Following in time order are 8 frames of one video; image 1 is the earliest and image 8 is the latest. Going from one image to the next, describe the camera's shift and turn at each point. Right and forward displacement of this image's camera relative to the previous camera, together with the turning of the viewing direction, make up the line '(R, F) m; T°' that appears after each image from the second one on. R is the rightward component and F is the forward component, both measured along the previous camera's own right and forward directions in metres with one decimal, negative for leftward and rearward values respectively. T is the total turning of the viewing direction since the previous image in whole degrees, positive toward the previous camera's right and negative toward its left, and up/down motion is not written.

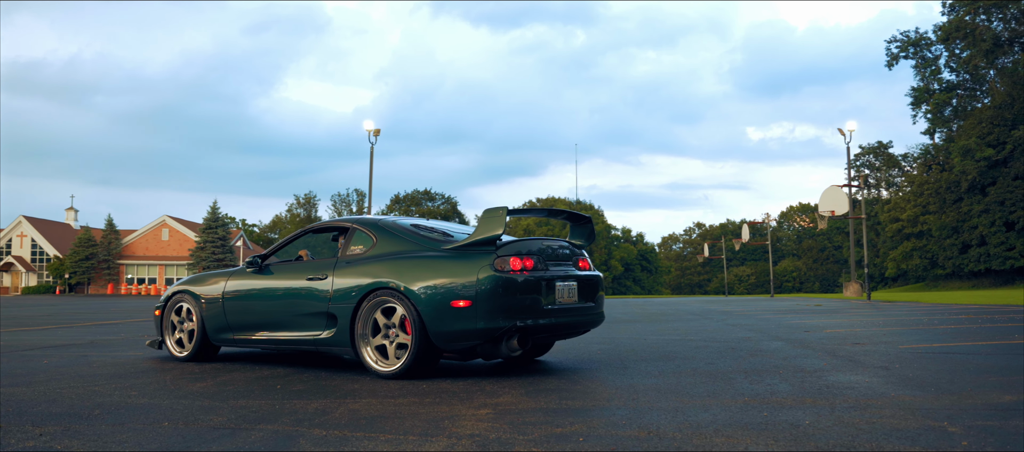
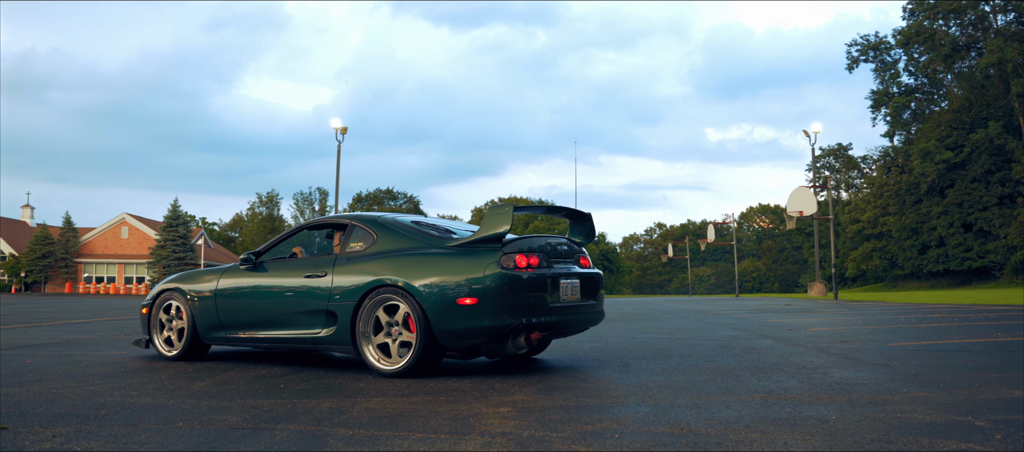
(-0.3, 0.0) m; +2°
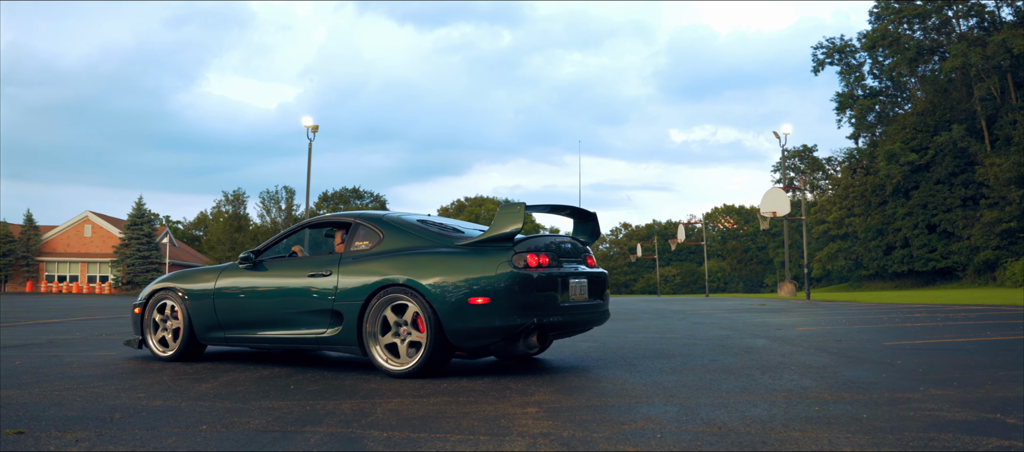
(-0.3, 0.0) m; +2°
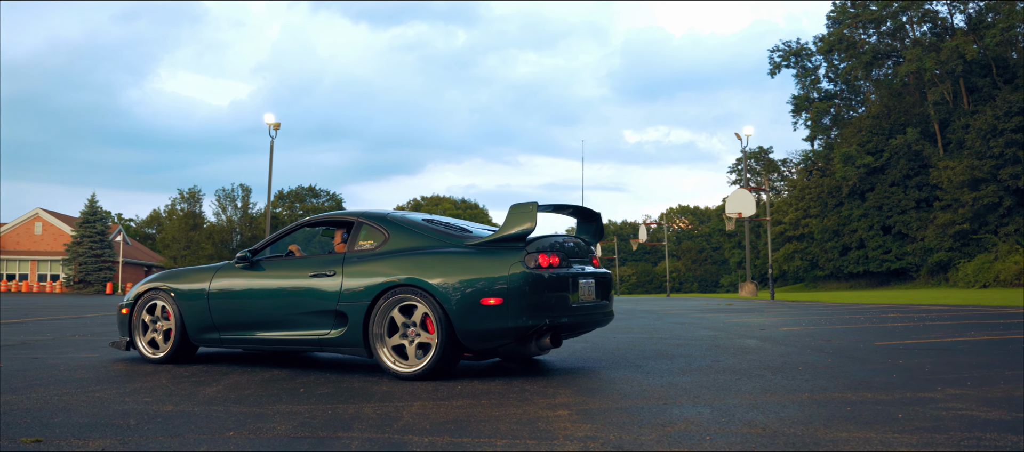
(-0.3, +0.1) m; +3°
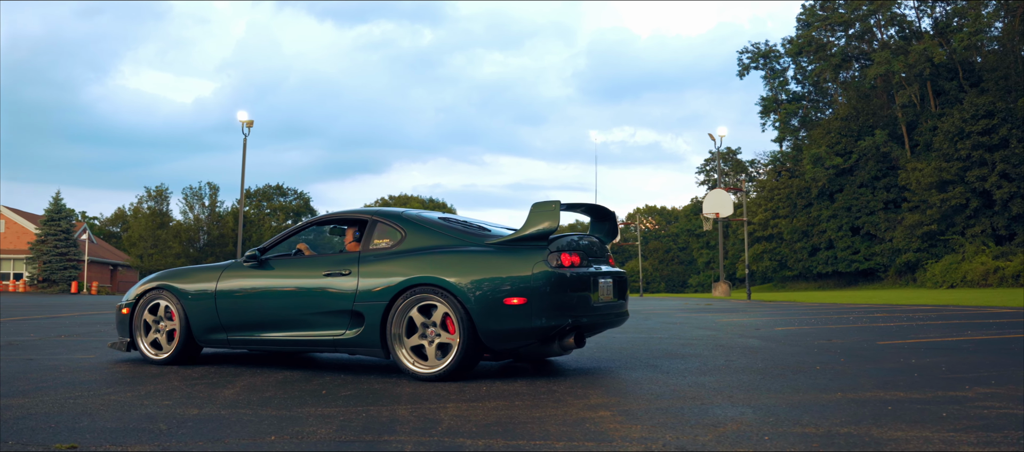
(-0.3, +0.1) m; +2°
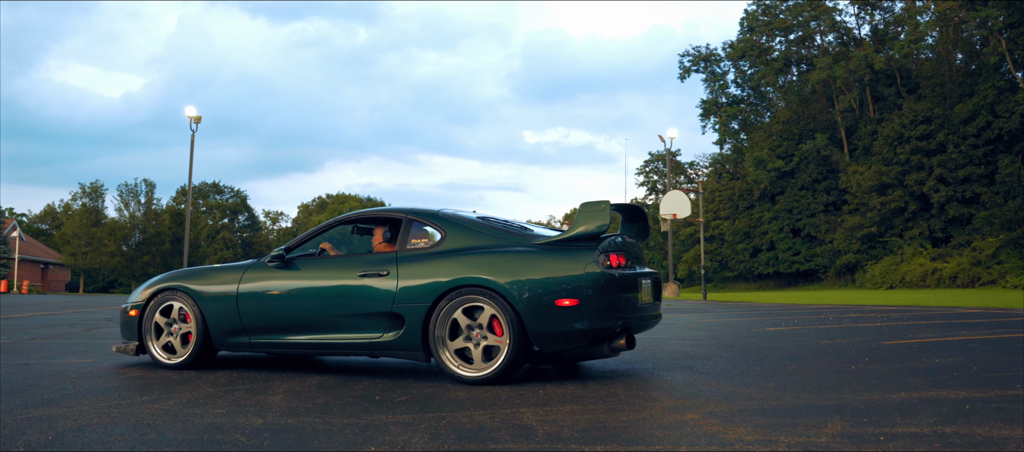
(-0.7, +0.1) m; +4°
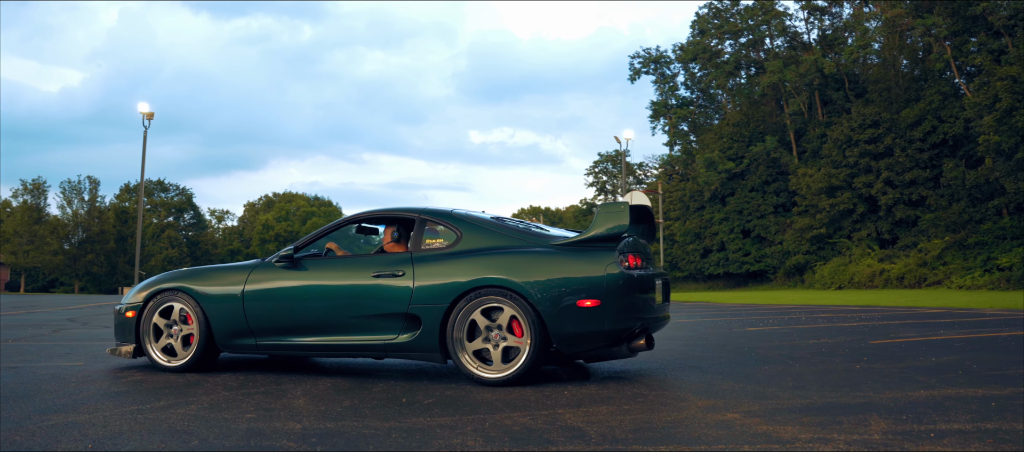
(-0.4, 0.0) m; +3°
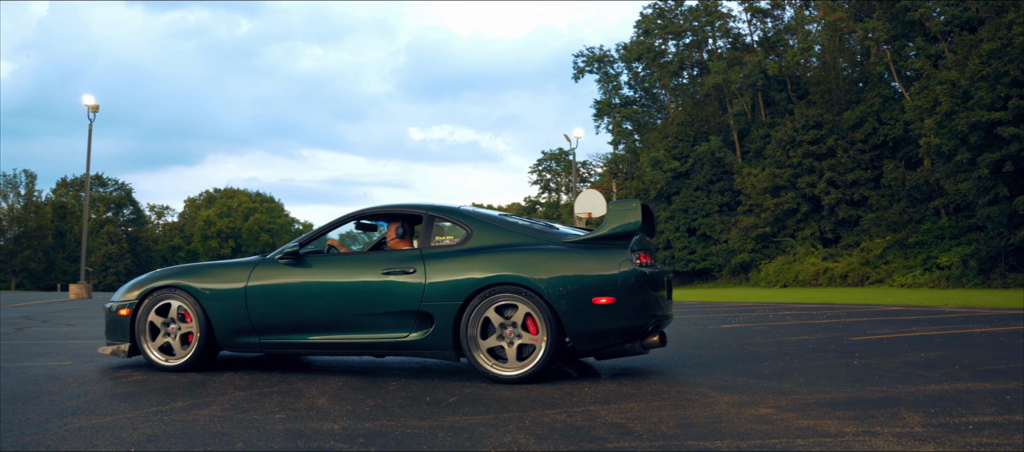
(-0.4, 0.0) m; +3°
